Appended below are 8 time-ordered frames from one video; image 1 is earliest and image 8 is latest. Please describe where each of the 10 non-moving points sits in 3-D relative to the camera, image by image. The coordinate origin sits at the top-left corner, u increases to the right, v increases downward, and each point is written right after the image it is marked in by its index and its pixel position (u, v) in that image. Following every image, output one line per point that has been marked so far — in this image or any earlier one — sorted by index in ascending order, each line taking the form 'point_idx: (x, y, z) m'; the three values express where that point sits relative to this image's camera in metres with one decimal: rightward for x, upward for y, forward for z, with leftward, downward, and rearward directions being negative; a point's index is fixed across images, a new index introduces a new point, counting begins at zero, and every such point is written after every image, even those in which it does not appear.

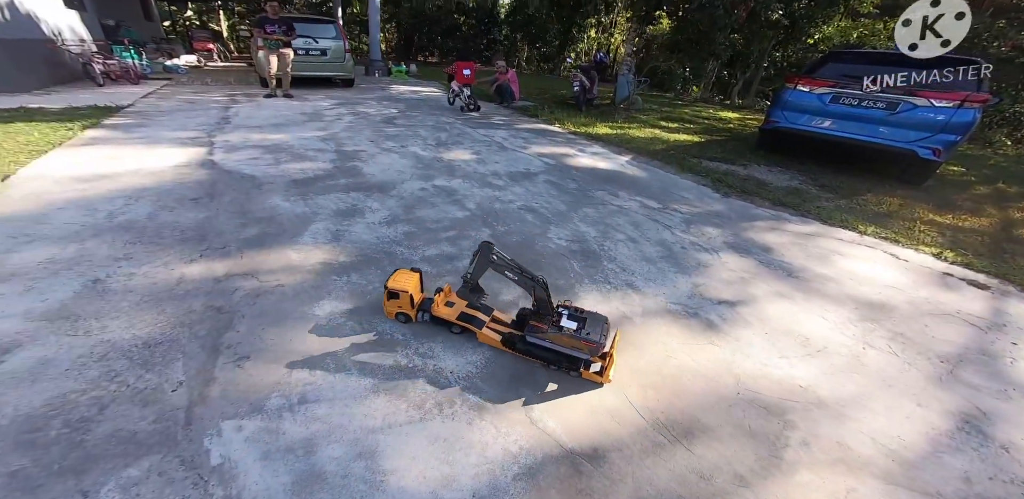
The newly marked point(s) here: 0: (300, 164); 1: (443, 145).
0: (-2.2, +0.9, +4.1) m
1: (-1.0, +1.4, +5.2) m
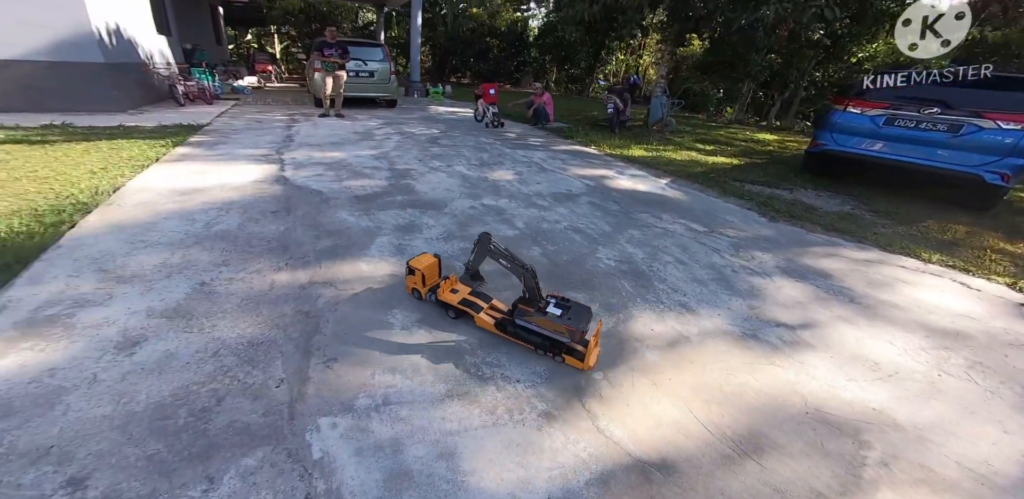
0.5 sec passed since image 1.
0: (-1.7, +0.8, +4.4) m
1: (-0.4, +1.2, +5.4) m
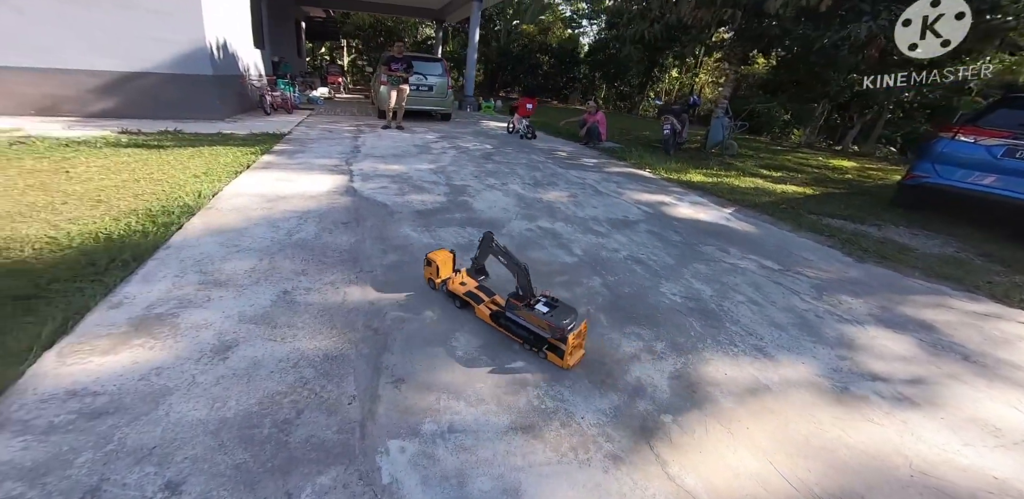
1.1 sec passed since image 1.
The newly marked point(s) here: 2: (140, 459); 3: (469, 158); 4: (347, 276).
0: (-1.0, +0.6, +4.5) m
1: (+0.3, +0.9, +5.4) m
2: (-1.4, -0.8, +1.6) m
3: (-0.8, +1.5, +6.3) m
4: (-1.1, -0.2, +2.9) m
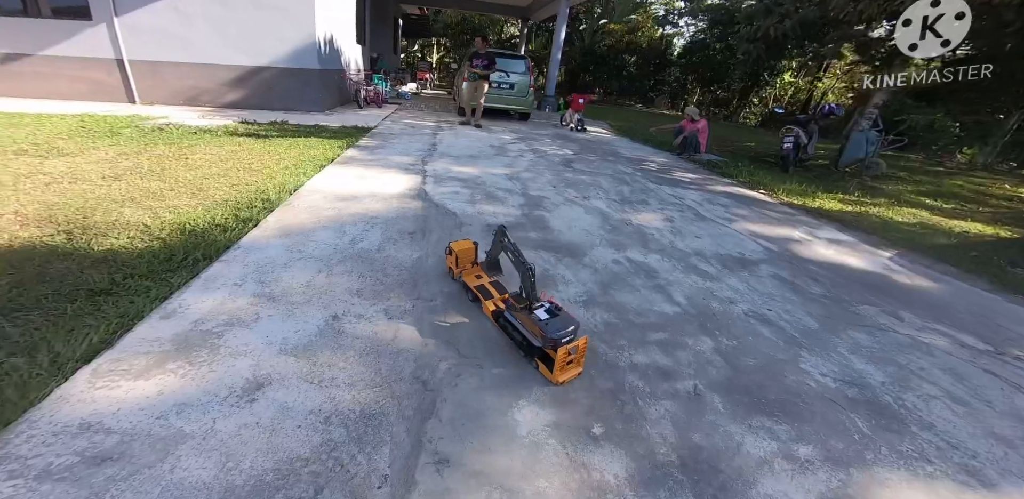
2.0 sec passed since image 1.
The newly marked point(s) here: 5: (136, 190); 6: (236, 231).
0: (-0.1, +0.5, +4.0) m
1: (+1.4, +0.6, +4.7) m
2: (-1.2, -0.9, +1.3) m
3: (+0.5, +1.3, +5.8) m
4: (-0.6, -0.3, +2.5) m
5: (-3.4, +0.5, +3.8) m
6: (-2.0, +0.1, +3.0) m
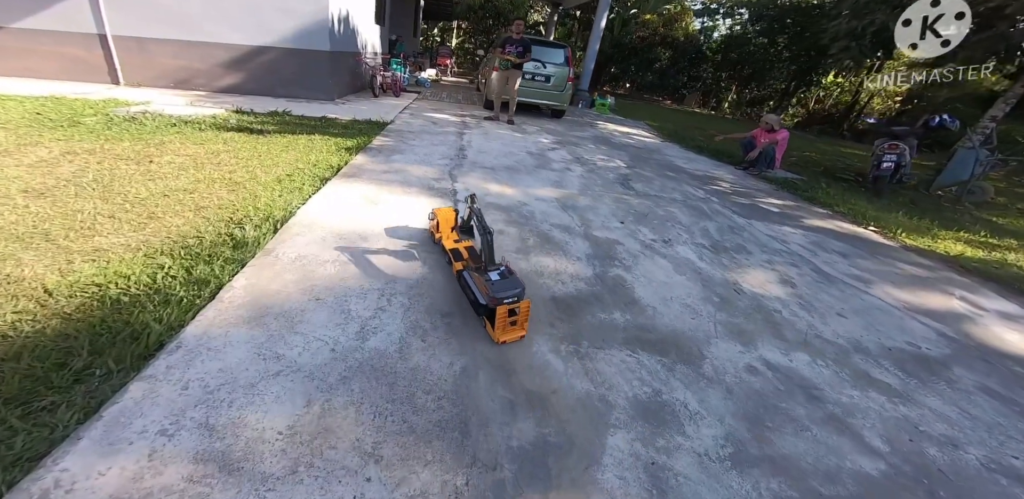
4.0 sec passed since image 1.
0: (+0.3, 0.0, +3.0) m
1: (+1.9, +0.2, +3.6) m
2: (-0.8, -1.4, +0.3) m
3: (+1.0, +0.9, +4.7) m
4: (-0.2, -0.8, +1.5) m
5: (-2.9, +0.2, +2.7) m
6: (-1.6, -0.3, +2.0) m
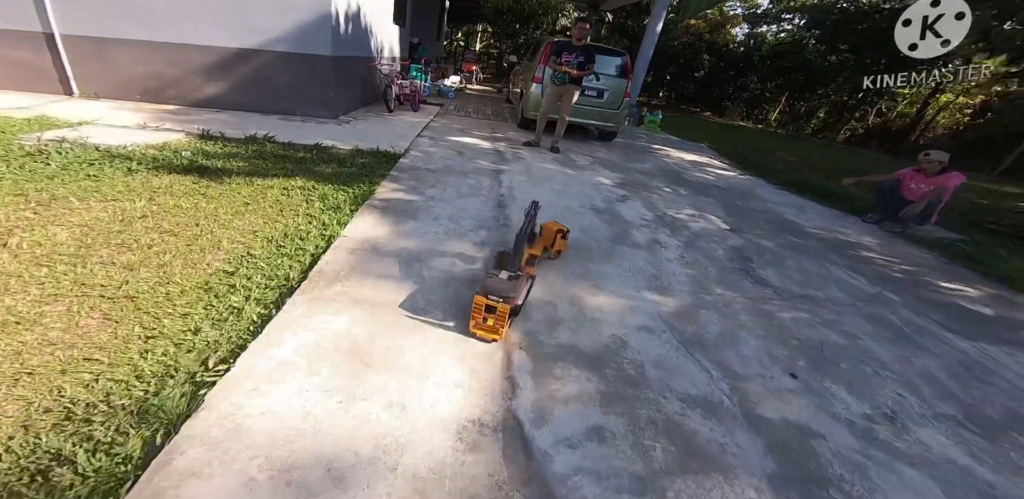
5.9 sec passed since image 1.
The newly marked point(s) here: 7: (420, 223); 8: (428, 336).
0: (+0.8, -0.7, +1.6) m
1: (+2.3, -0.7, +2.2) m
2: (-0.5, -2.1, -1.1) m
3: (+1.5, 0.0, +3.3) m
4: (+0.1, -1.5, +0.1) m
5: (-2.5, -0.5, +1.4) m
6: (-1.2, -1.0, +0.7) m
7: (-0.7, +0.2, +3.0) m
8: (-0.3, -0.3, +2.1) m
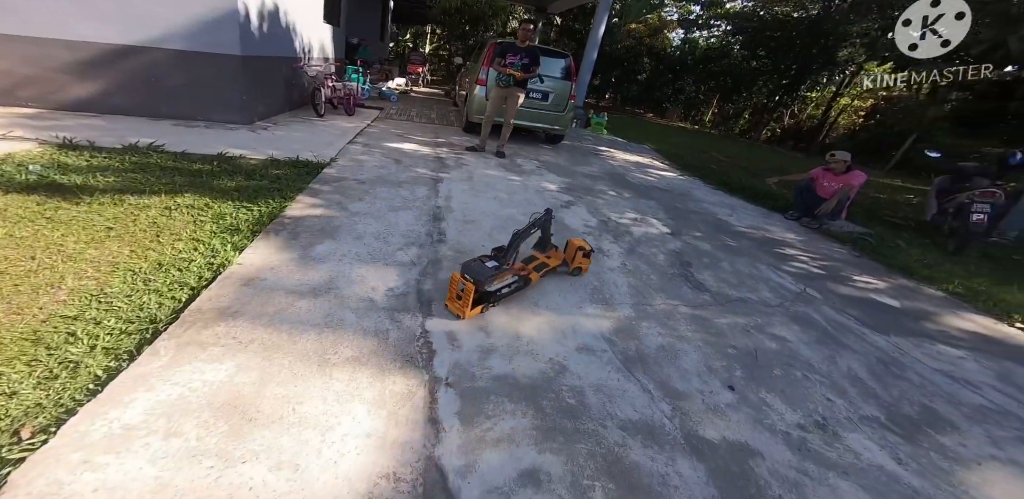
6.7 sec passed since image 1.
0: (+0.5, -0.8, +1.5) m
1: (+2.0, -0.7, +2.2) m
2: (-0.4, -2.2, -1.3) m
3: (+1.1, 0.0, +3.2) m
4: (+0.1, -1.6, -0.1) m
5: (-2.7, -0.7, +1.0) m
6: (-1.3, -1.1, +0.4) m
7: (-1.1, +0.1, +2.8) m
8: (-0.7, -0.4, +1.9) m
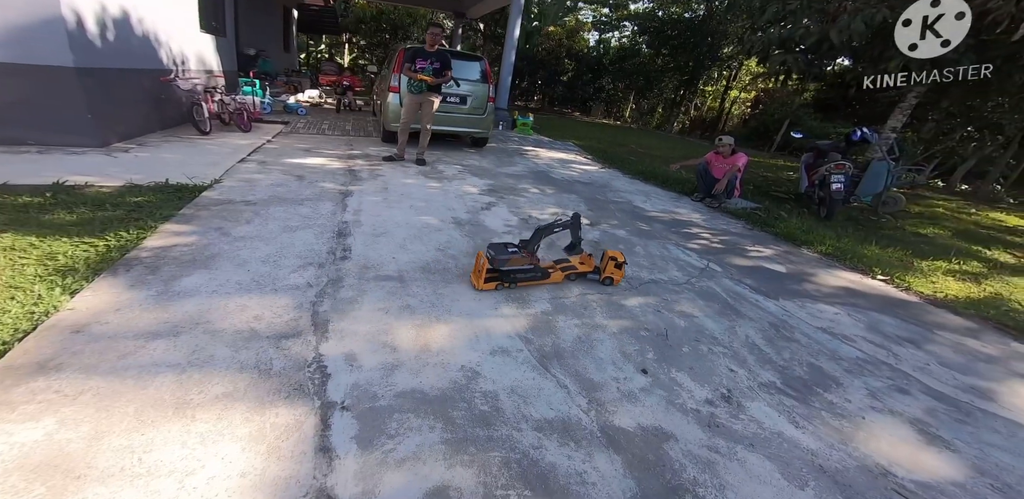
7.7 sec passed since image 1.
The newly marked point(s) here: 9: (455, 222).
0: (+0.2, -0.8, +1.5) m
1: (+1.5, -0.5, +2.4) m
2: (-0.2, -2.2, -1.5) m
3: (+0.4, 0.0, +3.2) m
4: (0.0, -1.6, -0.2) m
5: (-3.0, -1.0, +0.6) m
6: (-1.5, -1.3, +0.1) m
7: (-1.6, -0.1, +2.5) m
8: (-1.0, -0.5, +1.7) m
9: (-0.4, +0.2, +3.3) m
